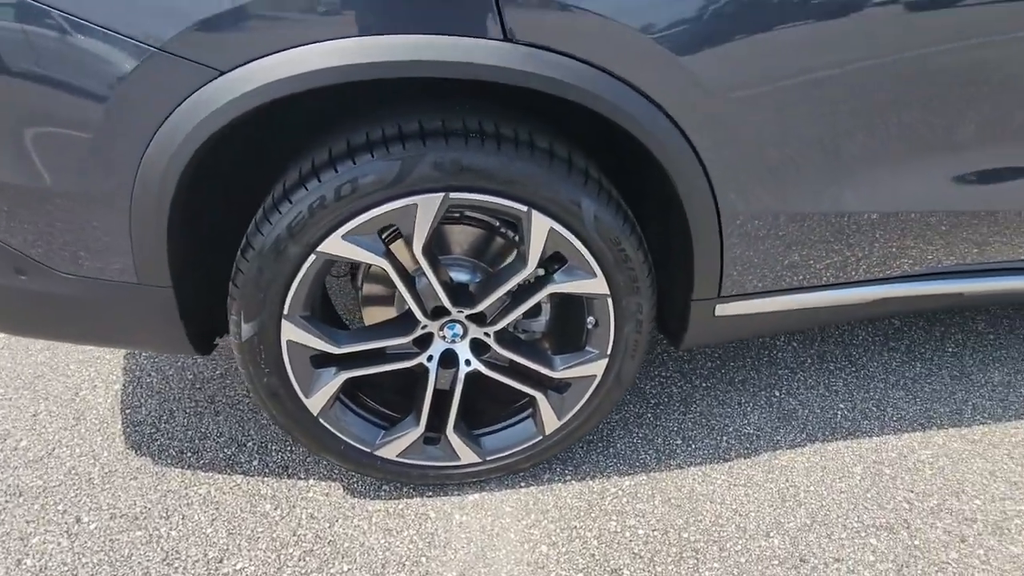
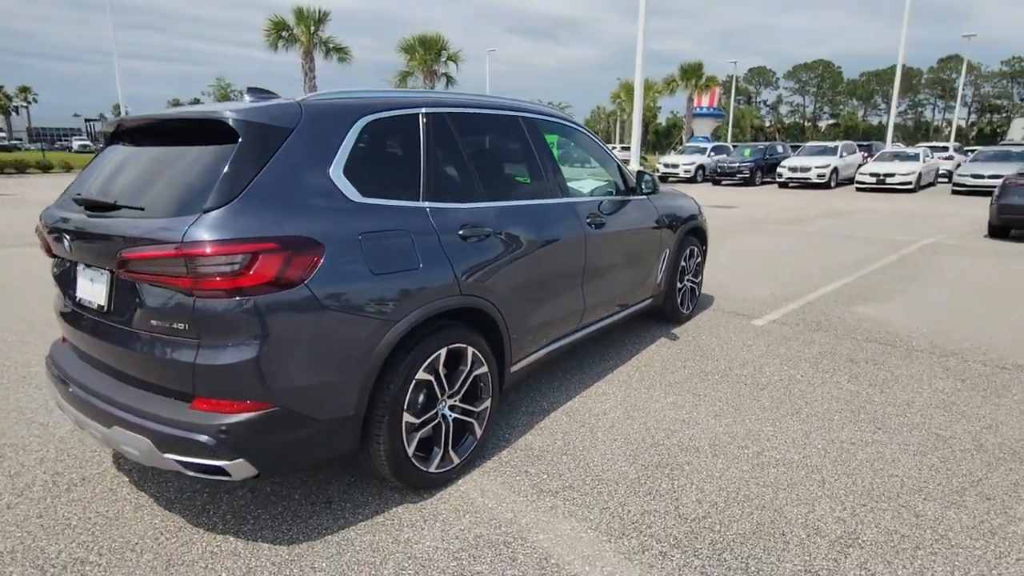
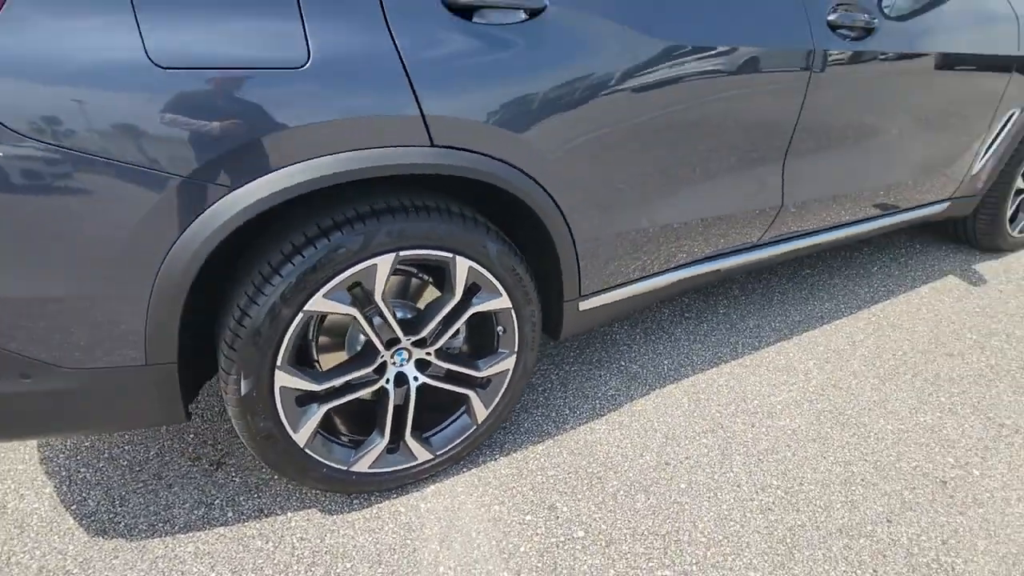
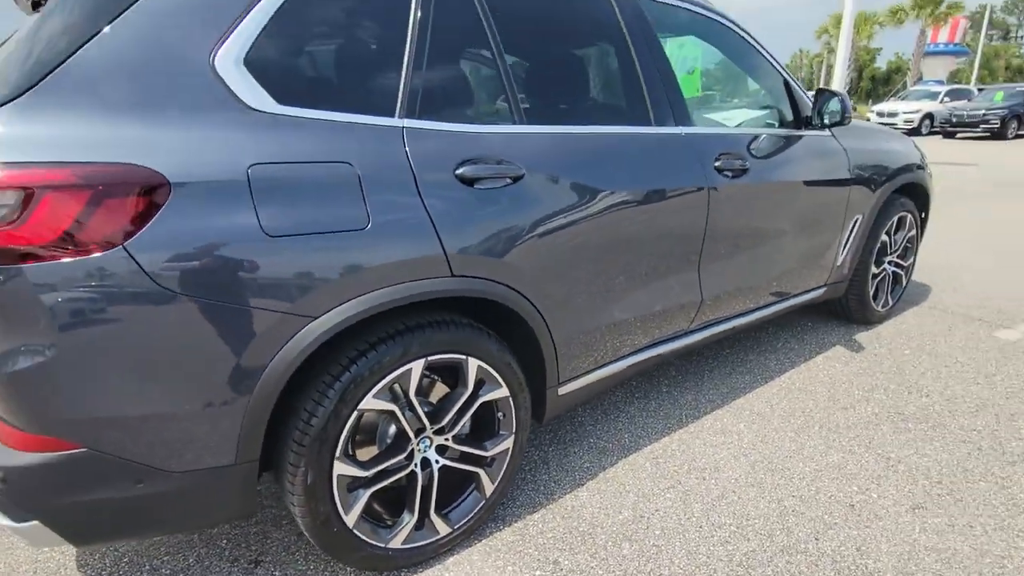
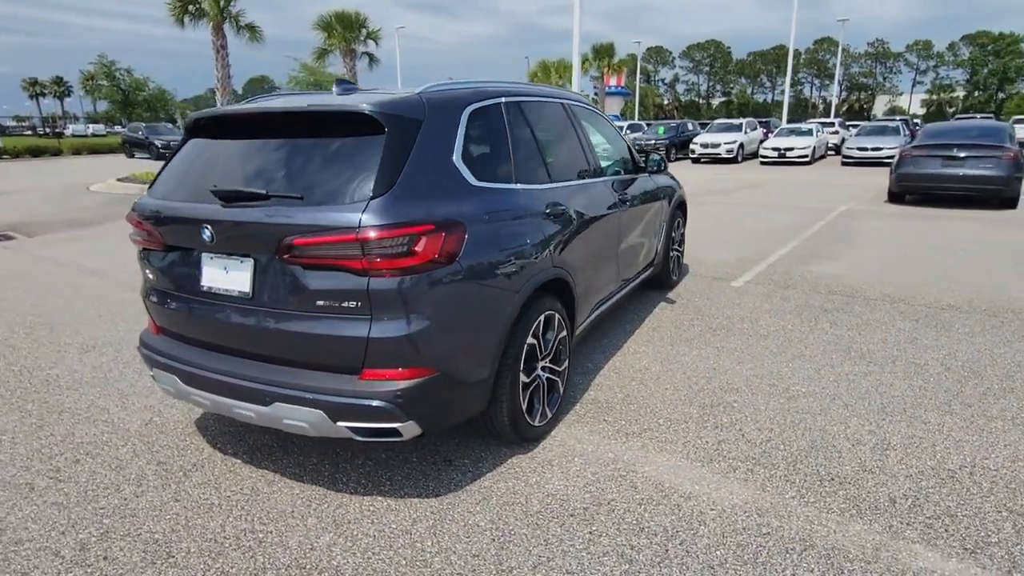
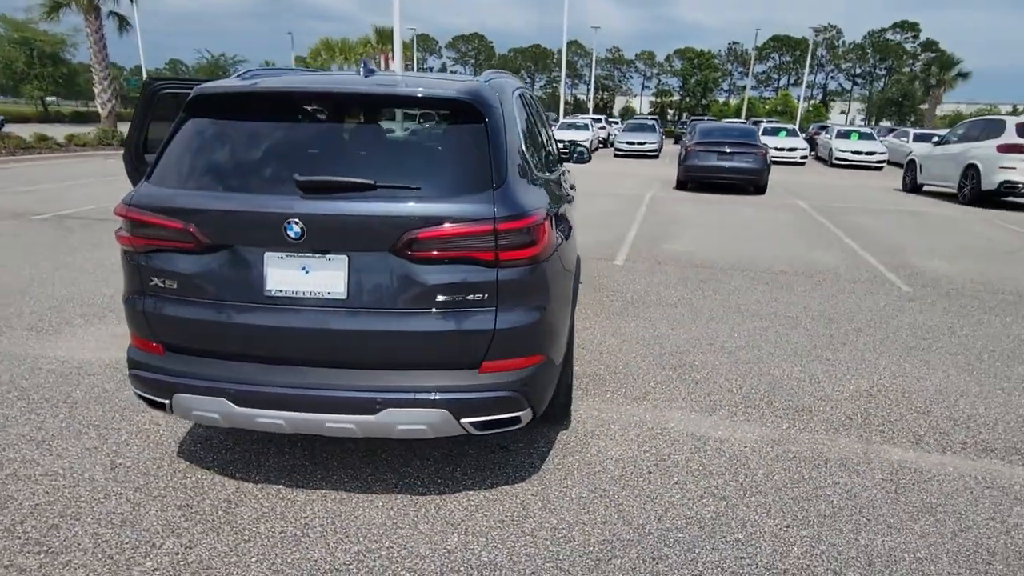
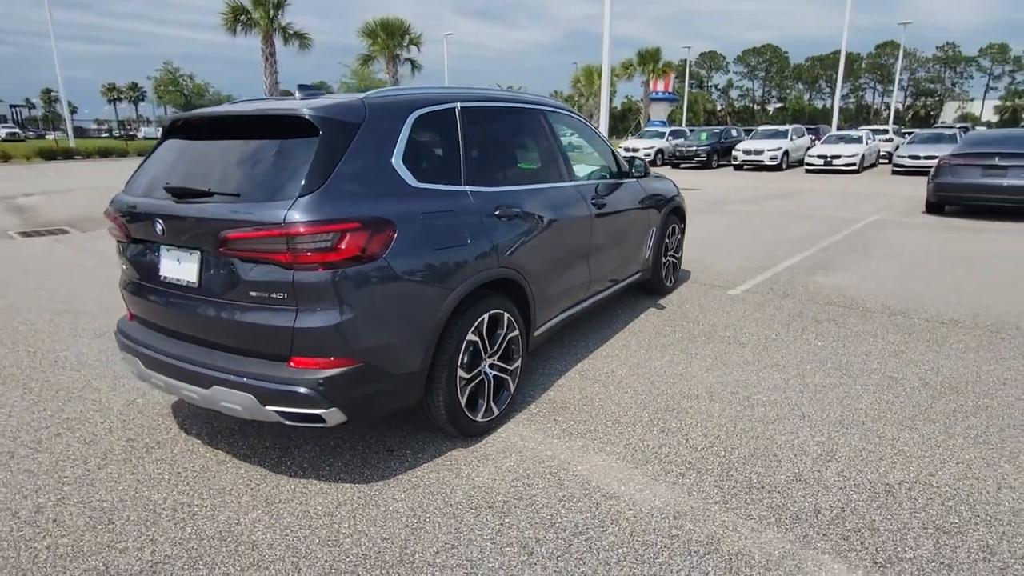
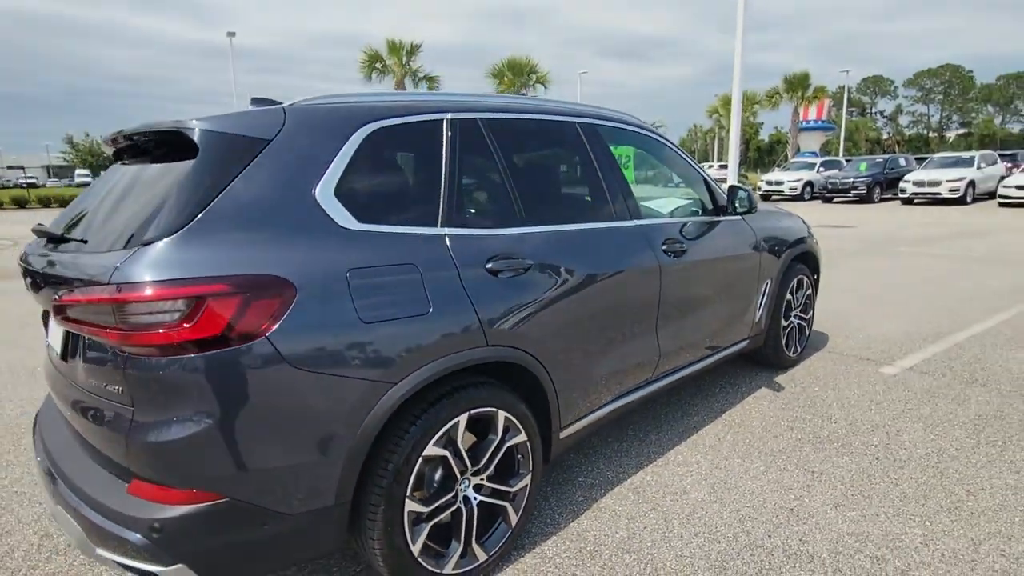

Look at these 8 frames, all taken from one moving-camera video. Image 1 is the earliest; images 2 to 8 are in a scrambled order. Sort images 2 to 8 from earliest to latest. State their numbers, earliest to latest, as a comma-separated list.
3, 4, 8, 2, 7, 5, 6
